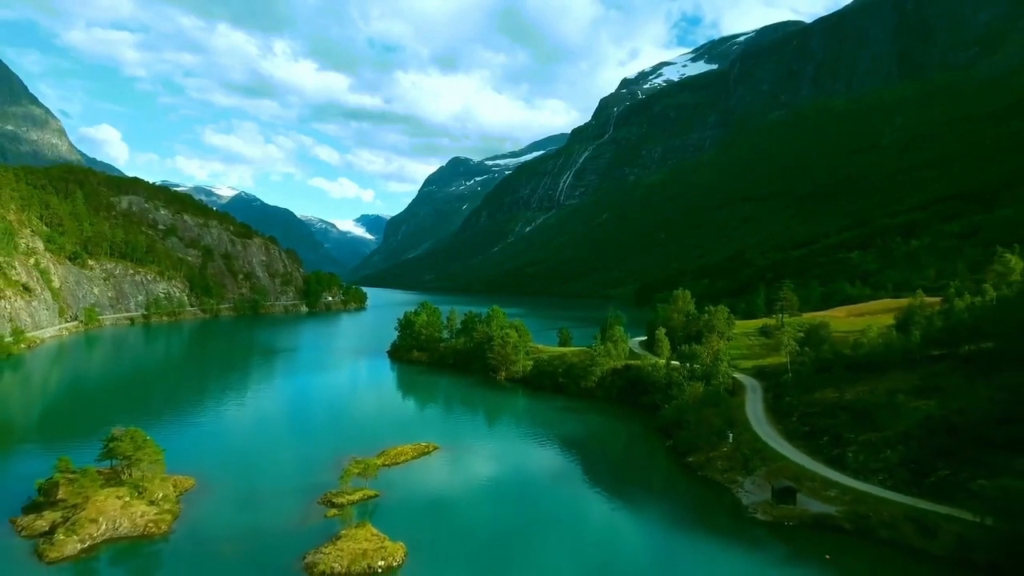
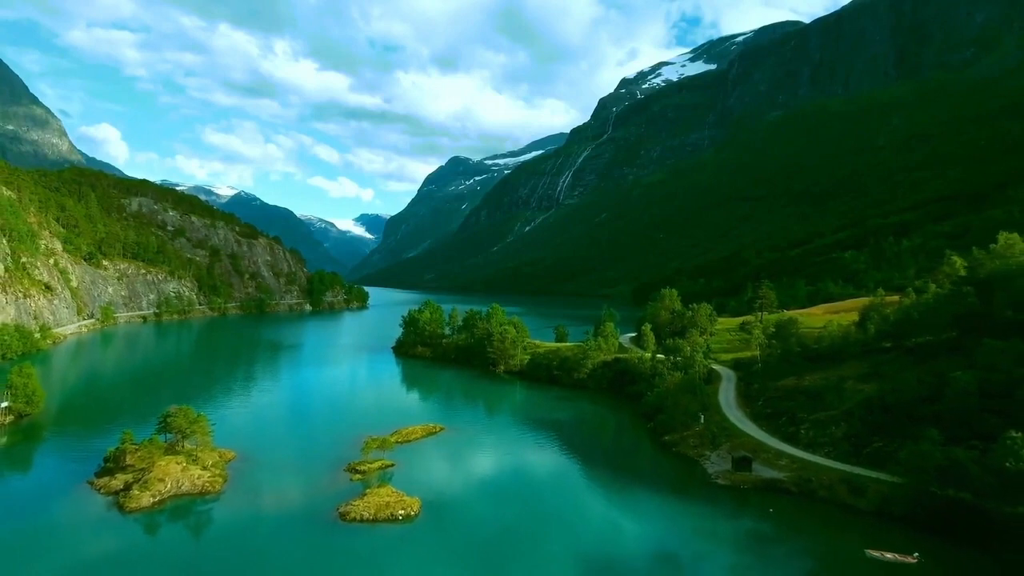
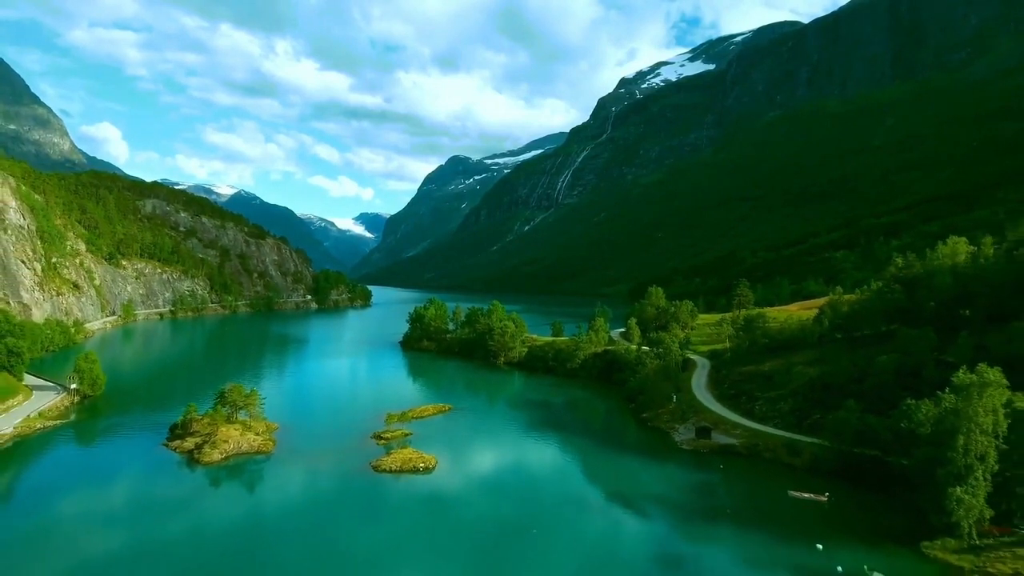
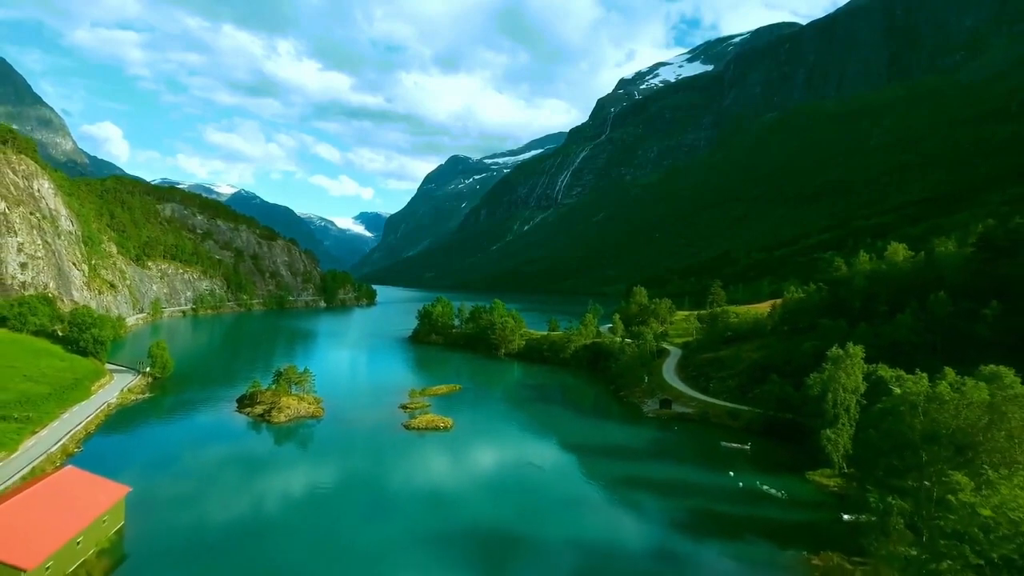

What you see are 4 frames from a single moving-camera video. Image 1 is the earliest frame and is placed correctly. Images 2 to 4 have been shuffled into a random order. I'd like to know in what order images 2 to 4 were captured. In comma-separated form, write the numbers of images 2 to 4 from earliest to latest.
2, 3, 4
